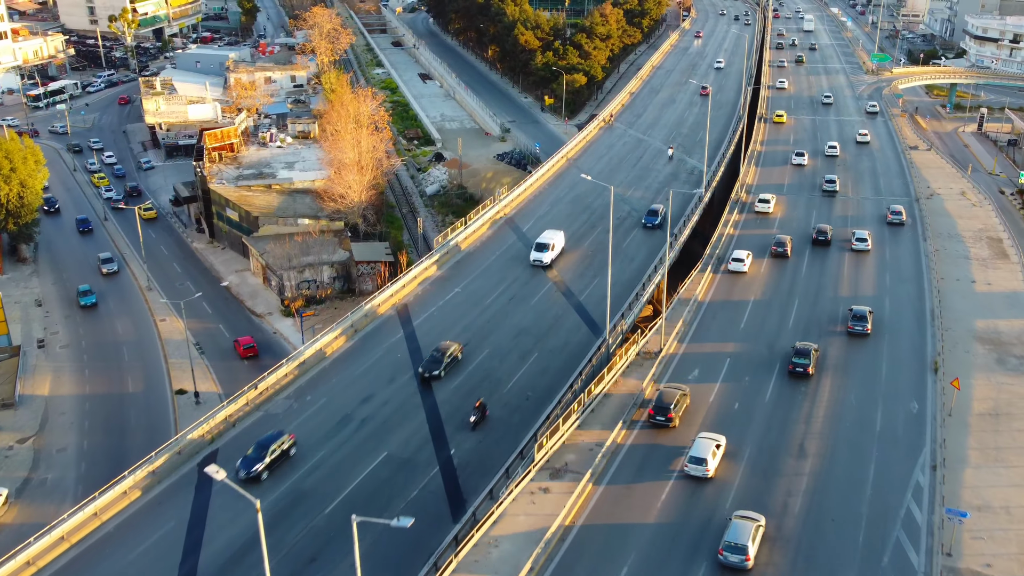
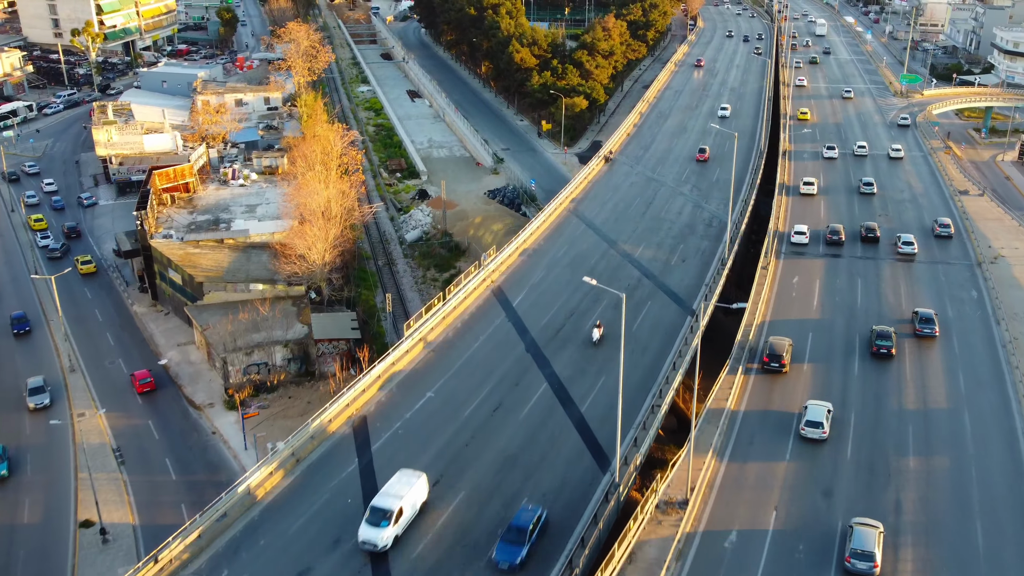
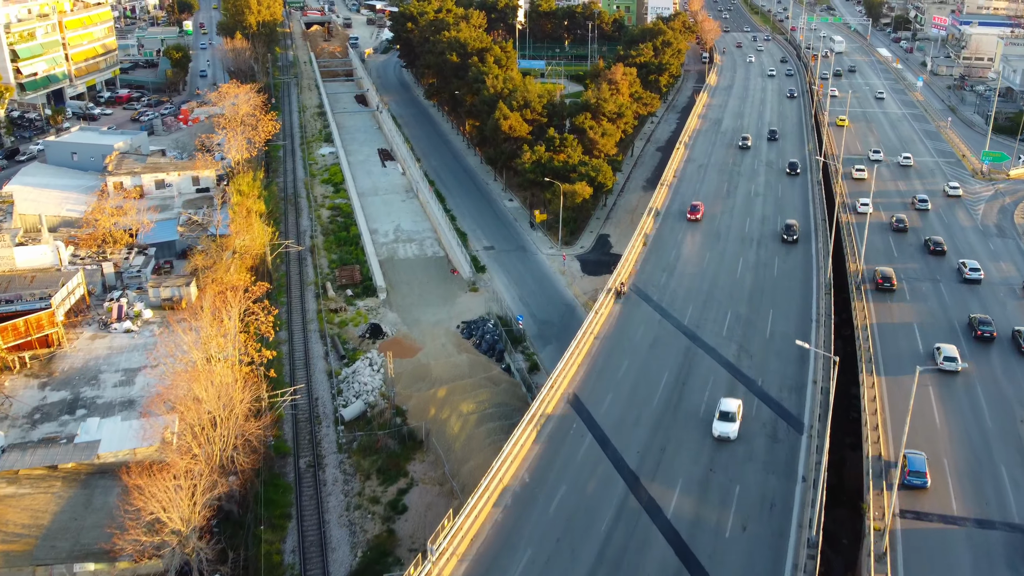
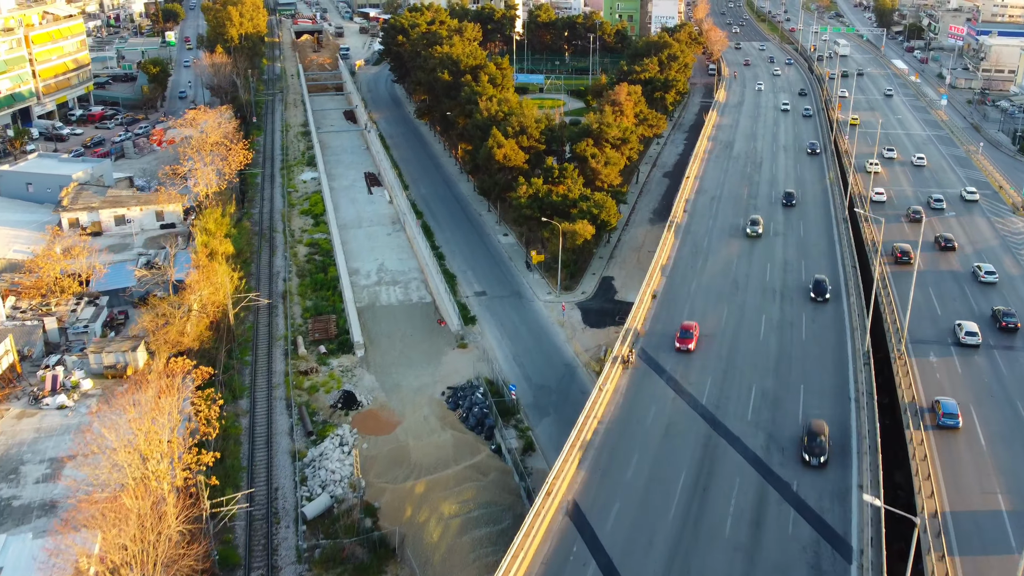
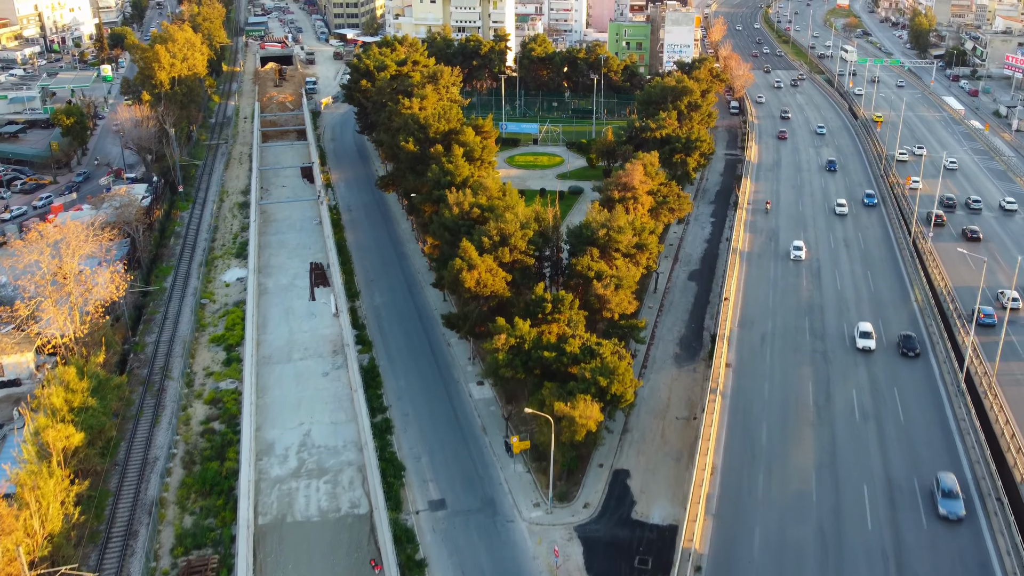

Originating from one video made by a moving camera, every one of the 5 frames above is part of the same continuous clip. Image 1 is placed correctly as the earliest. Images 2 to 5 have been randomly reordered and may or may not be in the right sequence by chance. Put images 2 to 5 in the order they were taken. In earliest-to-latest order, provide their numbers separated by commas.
2, 3, 4, 5
